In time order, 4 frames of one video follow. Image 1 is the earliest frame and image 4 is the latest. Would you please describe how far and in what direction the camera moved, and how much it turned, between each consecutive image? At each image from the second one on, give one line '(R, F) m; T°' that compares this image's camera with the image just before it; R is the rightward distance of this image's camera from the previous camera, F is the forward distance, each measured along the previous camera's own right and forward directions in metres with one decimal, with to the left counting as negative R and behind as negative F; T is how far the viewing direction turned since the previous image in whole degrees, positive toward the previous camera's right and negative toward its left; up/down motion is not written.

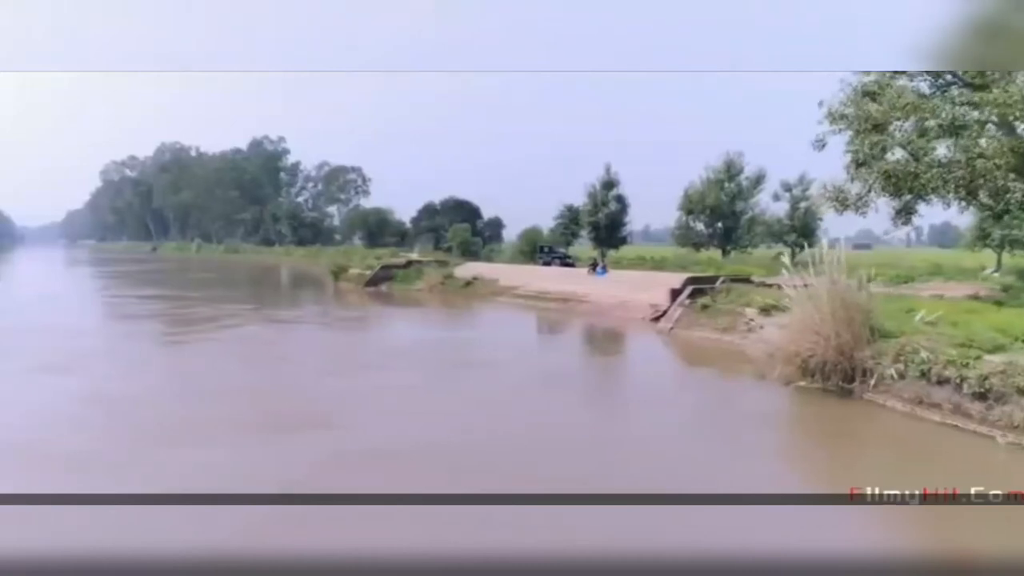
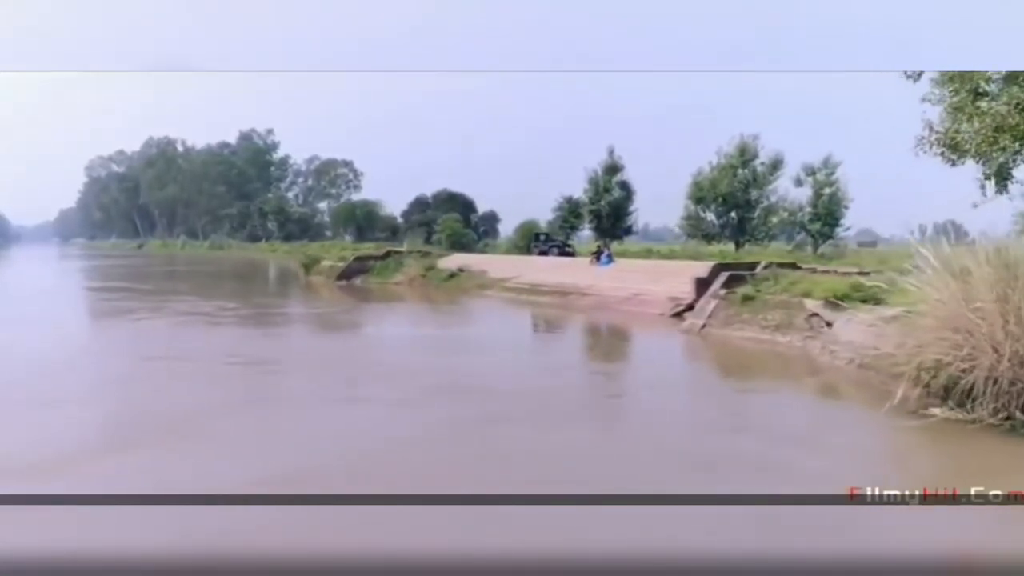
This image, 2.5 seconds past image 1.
(+0.1, +0.9) m; 0°
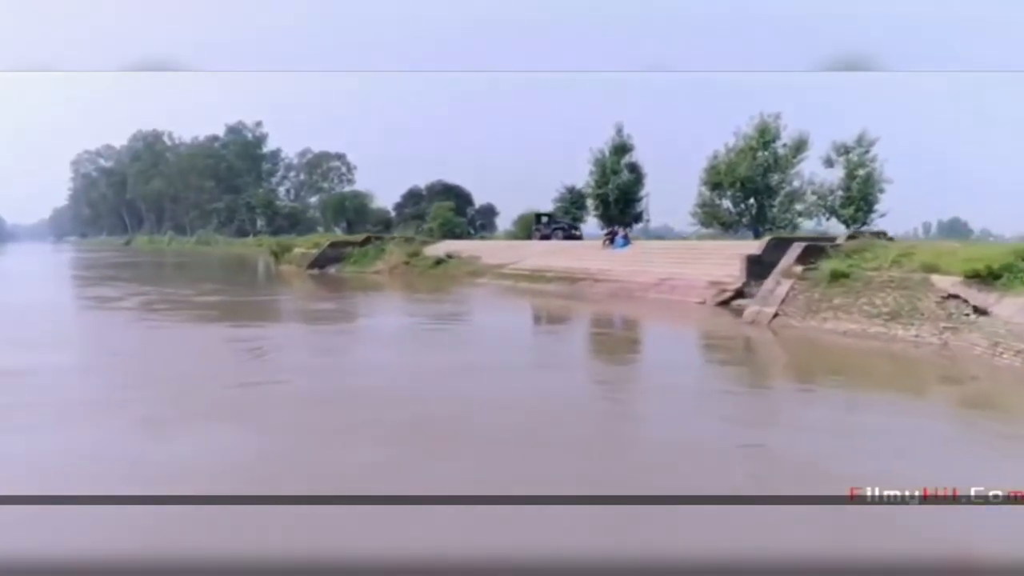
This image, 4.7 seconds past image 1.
(0.0, +0.9) m; 0°
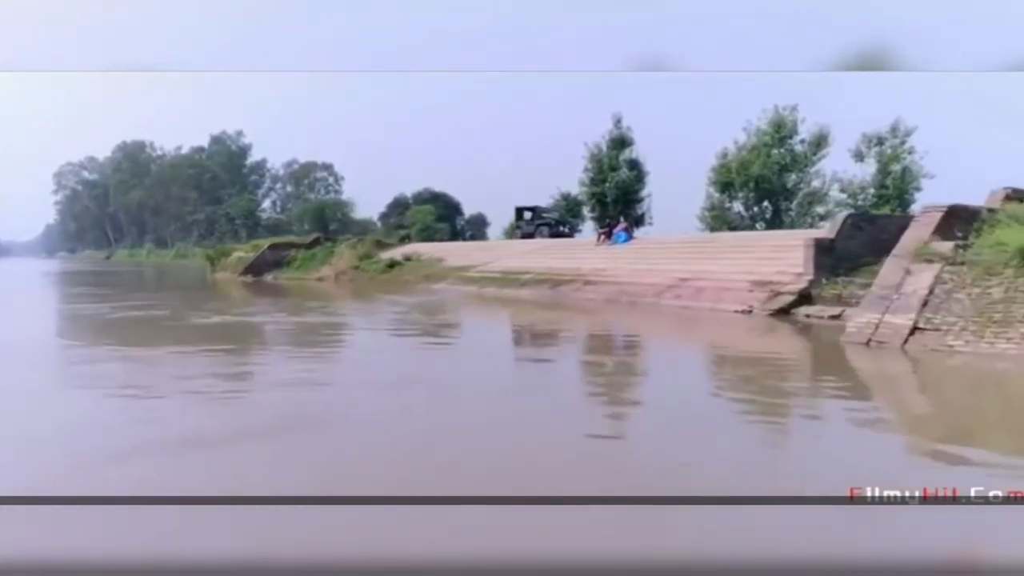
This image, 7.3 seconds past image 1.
(+0.1, +1.0) m; 0°
